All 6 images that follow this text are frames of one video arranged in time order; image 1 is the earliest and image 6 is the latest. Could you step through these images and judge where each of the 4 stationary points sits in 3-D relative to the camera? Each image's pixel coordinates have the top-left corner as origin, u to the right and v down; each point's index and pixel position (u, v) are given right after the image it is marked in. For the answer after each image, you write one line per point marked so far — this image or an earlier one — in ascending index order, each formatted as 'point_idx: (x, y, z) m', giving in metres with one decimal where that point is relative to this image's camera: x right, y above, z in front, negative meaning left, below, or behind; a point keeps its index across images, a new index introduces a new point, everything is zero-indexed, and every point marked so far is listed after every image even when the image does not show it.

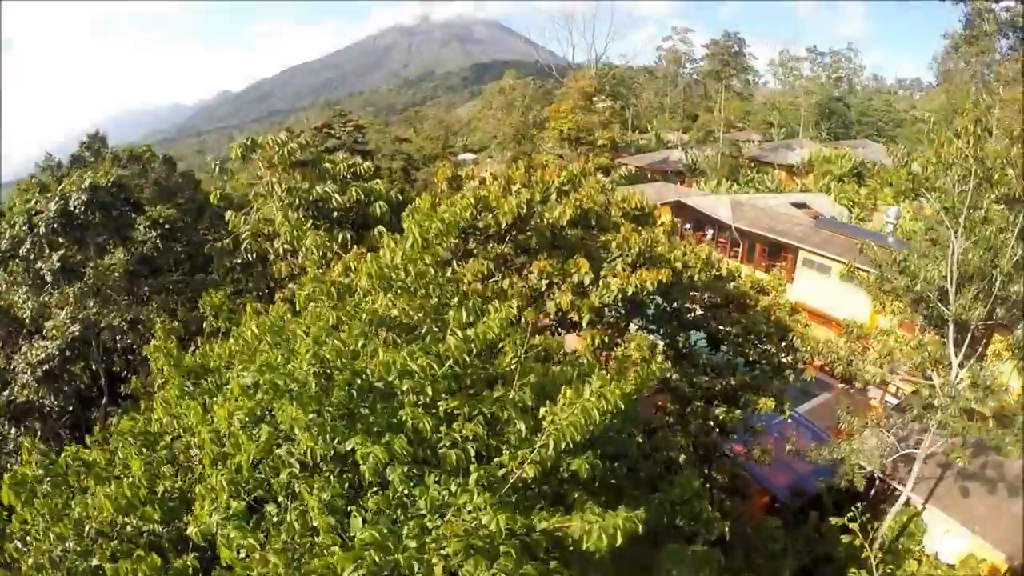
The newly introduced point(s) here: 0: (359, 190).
0: (-1.9, +1.2, +7.3) m
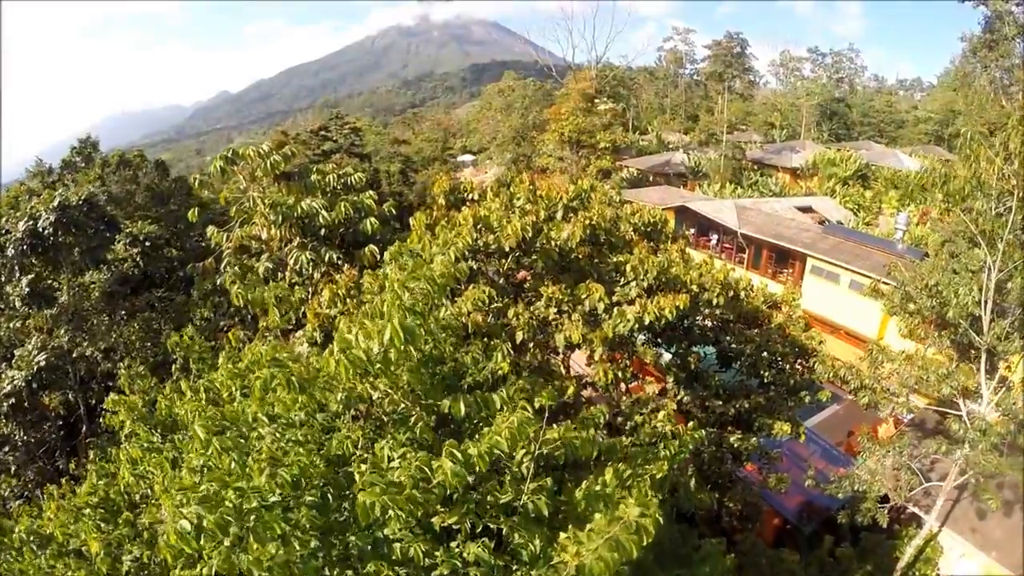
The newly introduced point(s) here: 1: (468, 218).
0: (-1.9, +1.0, +6.9) m
1: (-0.4, +0.6, +6.0) m
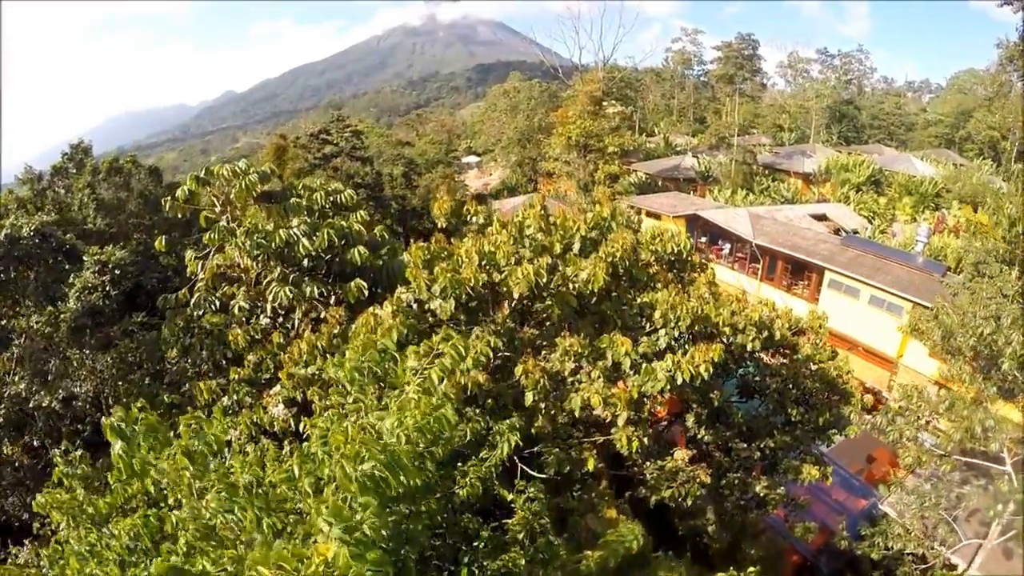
0: (-1.8, +0.6, +6.1) m
1: (-0.4, +0.3, +5.2) m
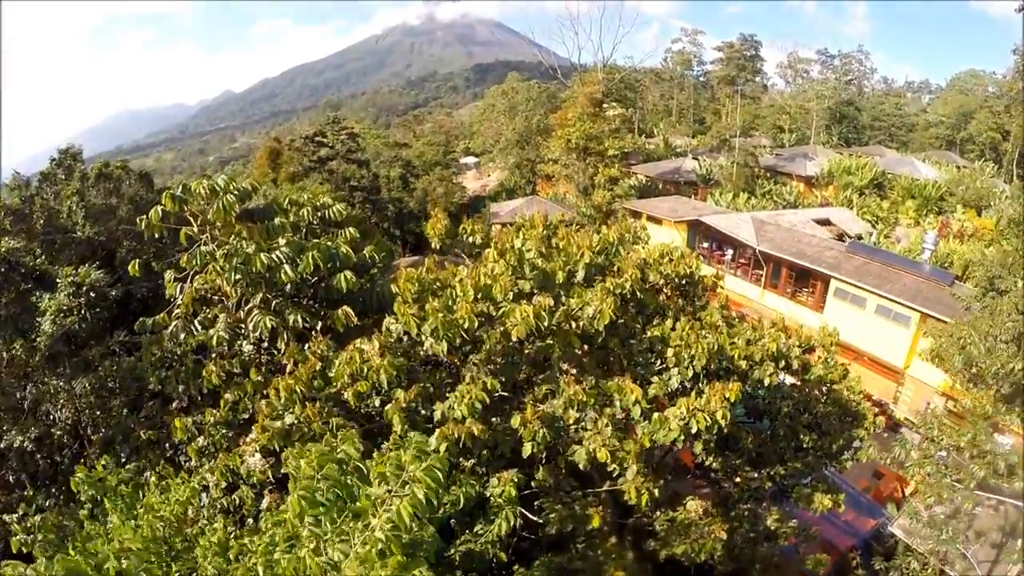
0: (-1.8, +0.3, +5.7) m
1: (-0.4, 0.0, +4.8) m
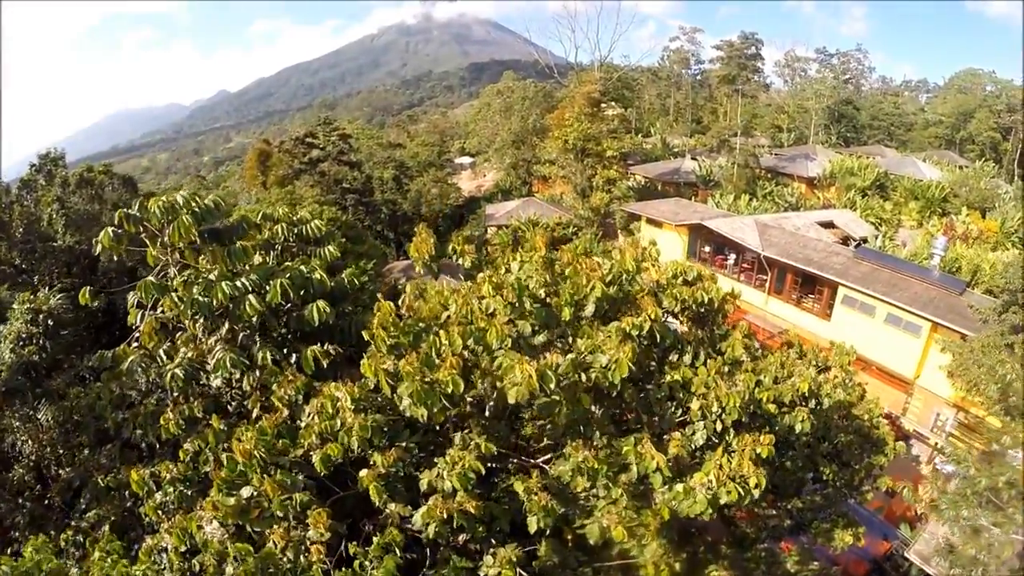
0: (-1.8, +0.1, +5.1) m
1: (-0.4, -0.3, +4.2) m
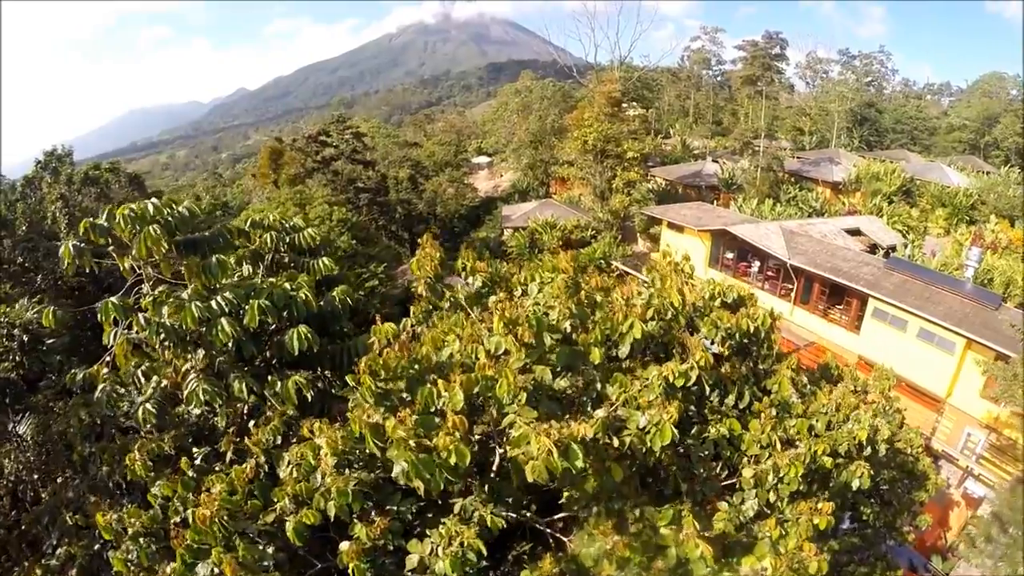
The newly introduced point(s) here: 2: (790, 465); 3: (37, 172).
0: (-1.7, -0.1, +4.5) m
1: (-0.3, -0.4, +3.6) m
2: (+1.5, -0.9, +3.5) m
3: (-9.4, +2.2, +11.9) m
